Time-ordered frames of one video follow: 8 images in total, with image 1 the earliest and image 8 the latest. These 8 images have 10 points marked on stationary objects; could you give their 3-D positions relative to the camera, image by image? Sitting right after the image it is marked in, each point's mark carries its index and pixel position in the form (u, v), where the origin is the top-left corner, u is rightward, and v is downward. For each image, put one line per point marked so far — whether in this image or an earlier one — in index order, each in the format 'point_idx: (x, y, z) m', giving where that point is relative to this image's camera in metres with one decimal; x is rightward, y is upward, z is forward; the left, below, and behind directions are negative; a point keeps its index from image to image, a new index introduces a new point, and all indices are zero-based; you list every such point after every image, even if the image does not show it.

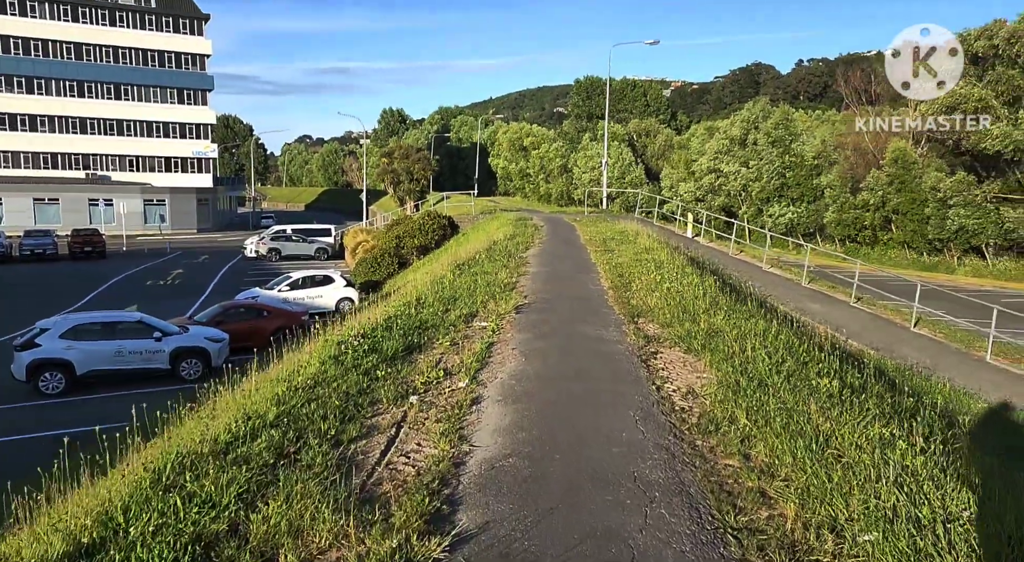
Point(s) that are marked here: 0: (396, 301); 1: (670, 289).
0: (-1.8, -0.3, +10.6) m
1: (+2.5, -0.1, +10.9) m
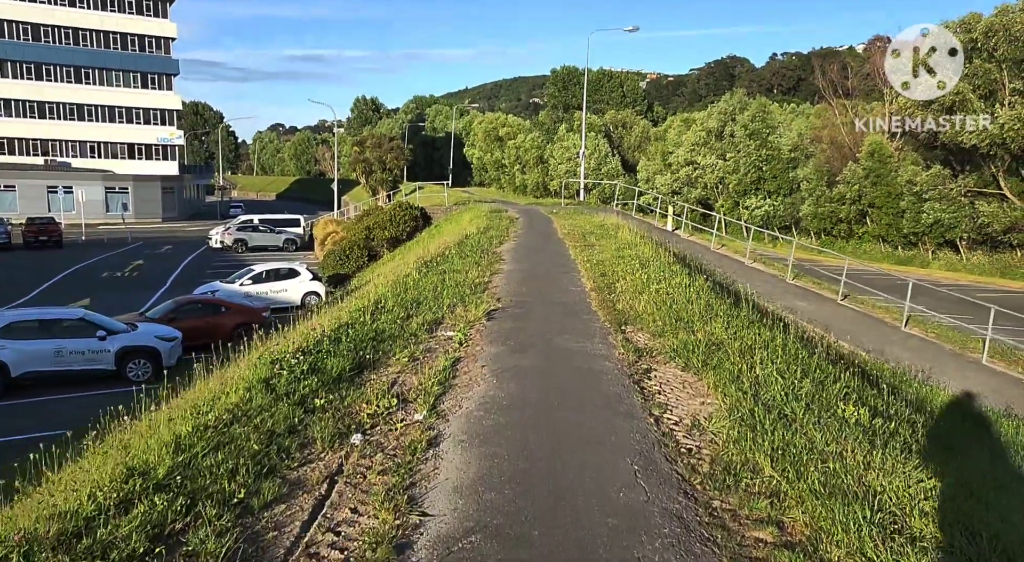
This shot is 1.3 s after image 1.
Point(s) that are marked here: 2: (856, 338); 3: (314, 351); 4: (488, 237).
0: (-2.2, -0.3, +9.4) m
1: (+2.1, -0.1, +9.8) m
2: (+7.6, -1.2, +15.4) m
3: (-1.8, -0.7, +6.3) m
4: (-0.6, +1.2, +17.7) m
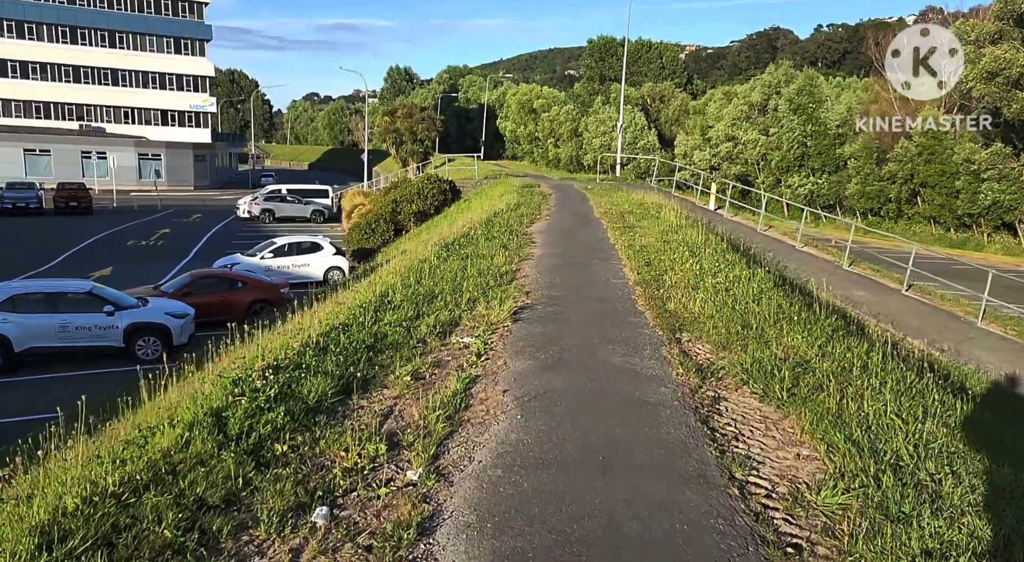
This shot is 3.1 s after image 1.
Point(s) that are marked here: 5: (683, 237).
0: (-1.8, -0.2, +8.1) m
1: (+2.5, -0.1, +8.3) m
2: (+8.2, -1.1, +13.7) m
3: (-1.6, -0.6, +5.0) m
4: (+0.1, +1.6, +16.3) m
5: (+3.2, +0.8, +12.4) m
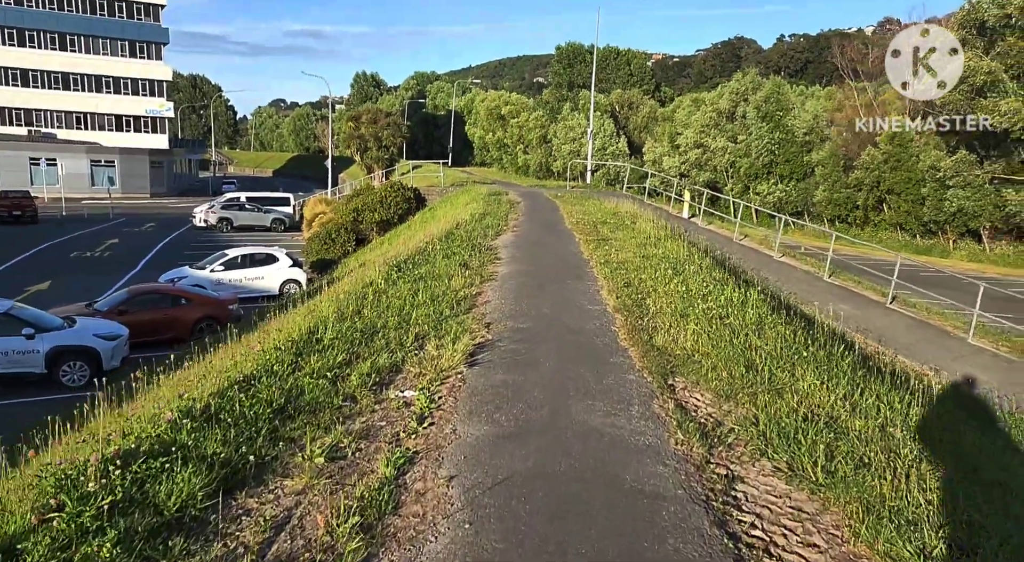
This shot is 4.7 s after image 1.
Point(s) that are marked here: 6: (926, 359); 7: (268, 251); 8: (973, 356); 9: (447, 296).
0: (-2.2, -0.5, +6.7) m
1: (+2.1, -0.4, +7.1) m
2: (+7.6, -1.3, +12.7) m
3: (-1.9, -0.9, +3.7) m
4: (-0.7, +1.2, +15.0) m
5: (+2.5, +0.5, +11.2) m
6: (+7.6, -1.4, +12.4) m
7: (-7.1, +0.9, +19.7) m
8: (+8.6, -1.4, +12.6) m
9: (-0.8, -0.2, +7.8) m
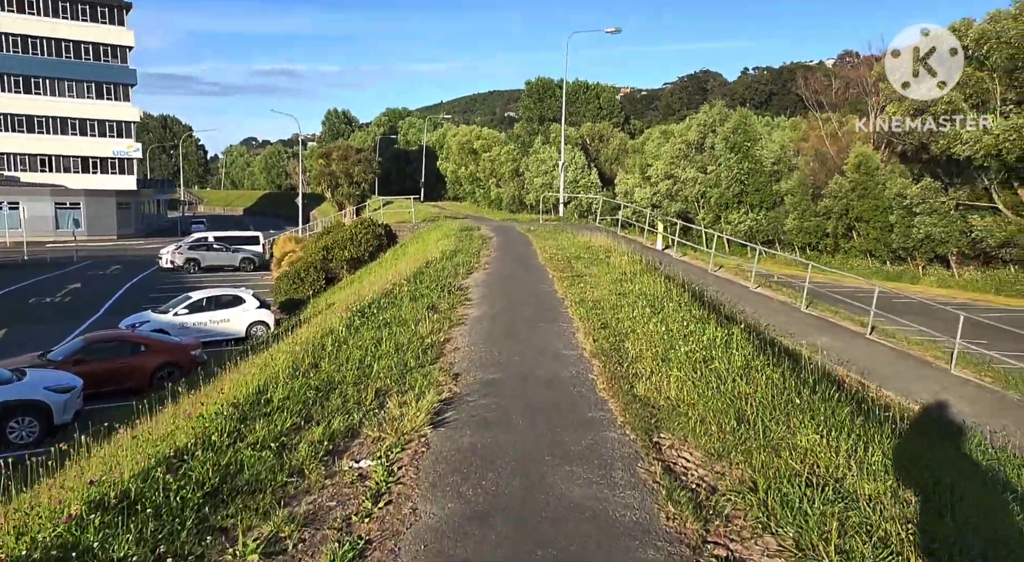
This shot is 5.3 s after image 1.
0: (-2.5, -1.0, +6.1) m
1: (+1.8, -0.8, +6.7) m
2: (+7.1, -1.9, +12.4) m
3: (-2.0, -1.2, +3.1) m
4: (-1.3, +0.4, +14.5) m
5: (+2.1, -0.1, +10.8) m
6: (+7.1, -2.0, +12.1) m
7: (-7.9, -0.3, +19.0) m
8: (+8.1, -1.9, +12.3) m
9: (-1.1, -0.7, +7.3) m
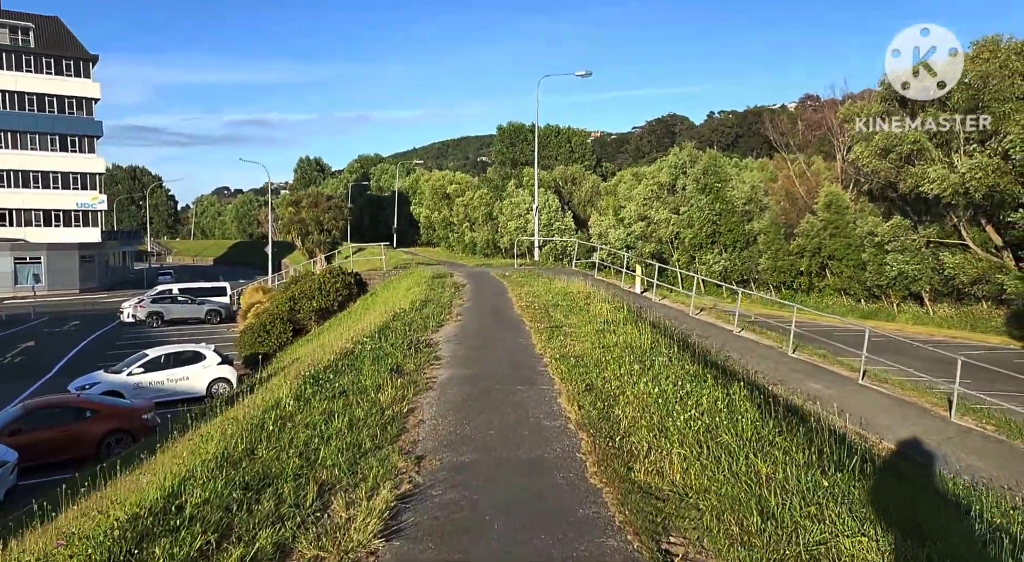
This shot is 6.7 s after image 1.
0: (-2.7, -1.5, +5.0) m
1: (+1.5, -1.3, +5.8) m
2: (+6.7, -2.7, +11.6) m
3: (-2.1, -1.6, +2.0) m
4: (-1.8, -0.7, +13.6) m
5: (+1.7, -0.9, +10.0) m
6: (+6.7, -2.7, +11.3) m
7: (-8.5, -1.8, +17.7) m
8: (+7.7, -2.7, +11.5) m
9: (-1.3, -1.3, +6.3) m
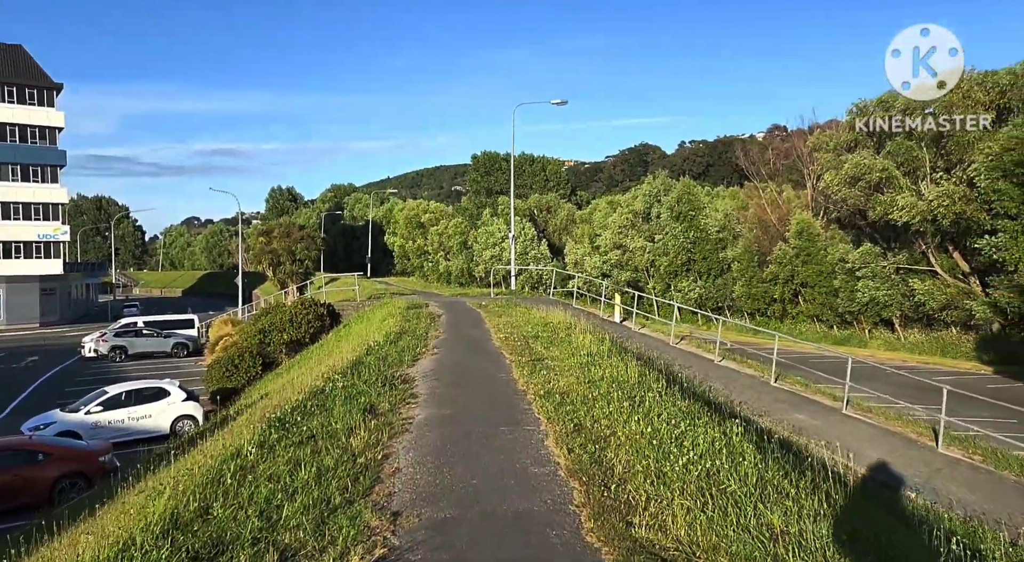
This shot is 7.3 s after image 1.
0: (-2.8, -1.8, +4.4) m
1: (+1.4, -1.5, +5.3) m
2: (+6.4, -3.1, +11.3) m
3: (-2.1, -1.7, +1.4) m
4: (-2.2, -1.3, +13.0) m
5: (+1.4, -1.3, +9.5) m
6: (+6.4, -3.2, +11.0) m
7: (-9.1, -2.7, +16.8) m
8: (+7.4, -3.1, +11.3) m
9: (-1.5, -1.6, +5.7) m
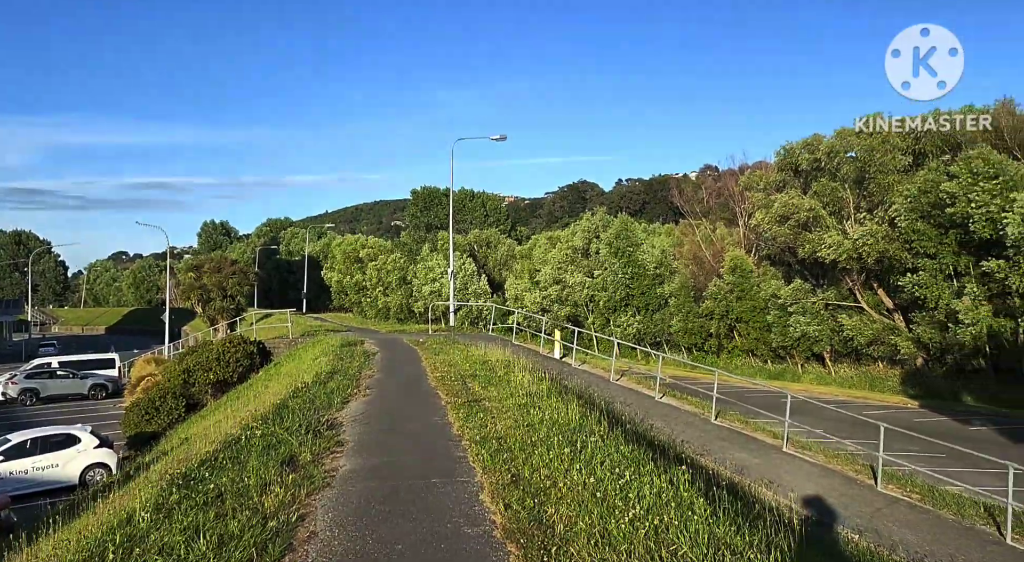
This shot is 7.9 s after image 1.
0: (-3.2, -2.0, +3.6) m
1: (+0.9, -1.8, +4.9) m
2: (+5.3, -3.8, +11.2) m
3: (-2.2, -1.8, +0.7) m
4: (-3.4, -2.0, +12.2) m
5: (+0.5, -1.8, +9.1) m
6: (+5.4, -3.8, +10.9) m
7: (-10.6, -3.6, +15.3) m
8: (+6.3, -3.7, +11.2) m
9: (-2.0, -1.9, +5.0) m
